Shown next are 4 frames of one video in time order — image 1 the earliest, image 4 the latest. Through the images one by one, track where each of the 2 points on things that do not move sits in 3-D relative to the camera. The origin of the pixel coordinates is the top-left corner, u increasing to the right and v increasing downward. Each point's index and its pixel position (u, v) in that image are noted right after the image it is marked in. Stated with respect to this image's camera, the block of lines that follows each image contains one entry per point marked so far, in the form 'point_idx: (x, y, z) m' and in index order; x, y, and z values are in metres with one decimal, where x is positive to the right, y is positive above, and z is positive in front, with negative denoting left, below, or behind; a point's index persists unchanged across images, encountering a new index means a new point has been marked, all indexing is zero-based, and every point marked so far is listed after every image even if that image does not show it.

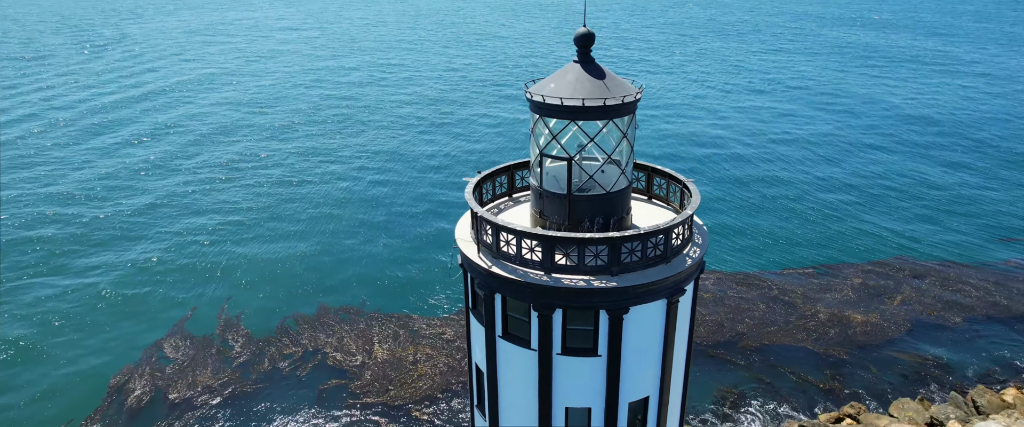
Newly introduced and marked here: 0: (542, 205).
0: (+0.7, +0.3, +16.9) m
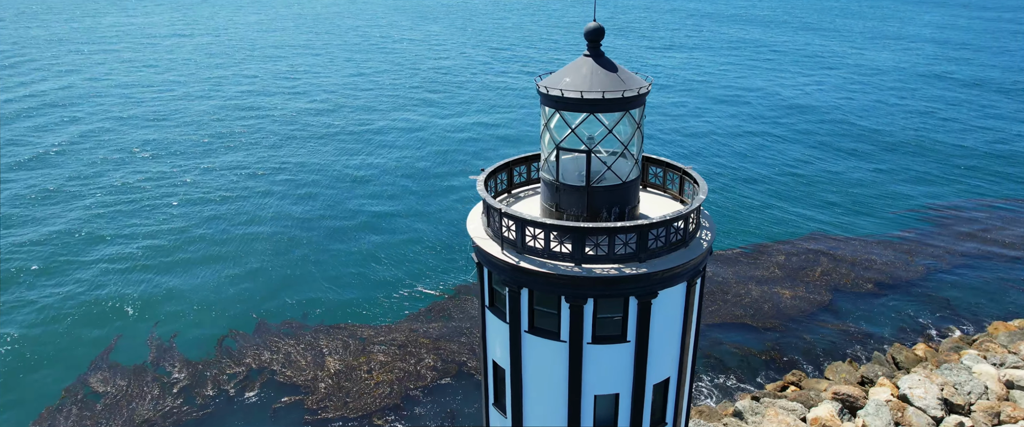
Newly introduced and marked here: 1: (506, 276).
0: (+1.2, +0.3, +17.8) m
1: (-0.1, -1.4, +17.4) m
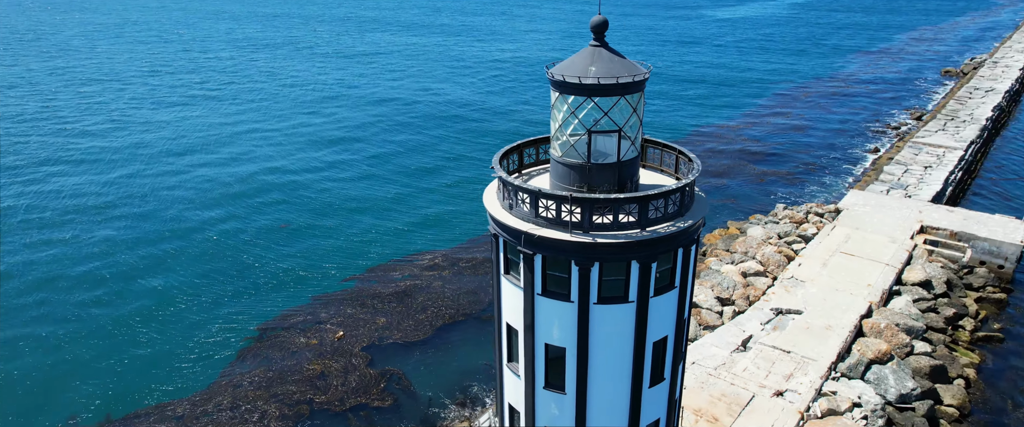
0: (+2.1, +0.9, +19.8) m
1: (+1.6, -1.1, +18.8) m
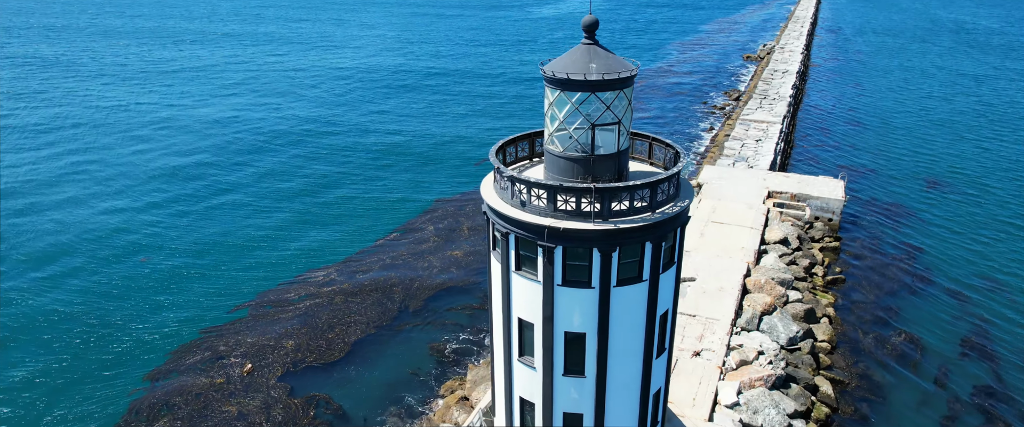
0: (+2.3, +1.2, +20.9) m
1: (+2.3, -0.8, +19.8) m
